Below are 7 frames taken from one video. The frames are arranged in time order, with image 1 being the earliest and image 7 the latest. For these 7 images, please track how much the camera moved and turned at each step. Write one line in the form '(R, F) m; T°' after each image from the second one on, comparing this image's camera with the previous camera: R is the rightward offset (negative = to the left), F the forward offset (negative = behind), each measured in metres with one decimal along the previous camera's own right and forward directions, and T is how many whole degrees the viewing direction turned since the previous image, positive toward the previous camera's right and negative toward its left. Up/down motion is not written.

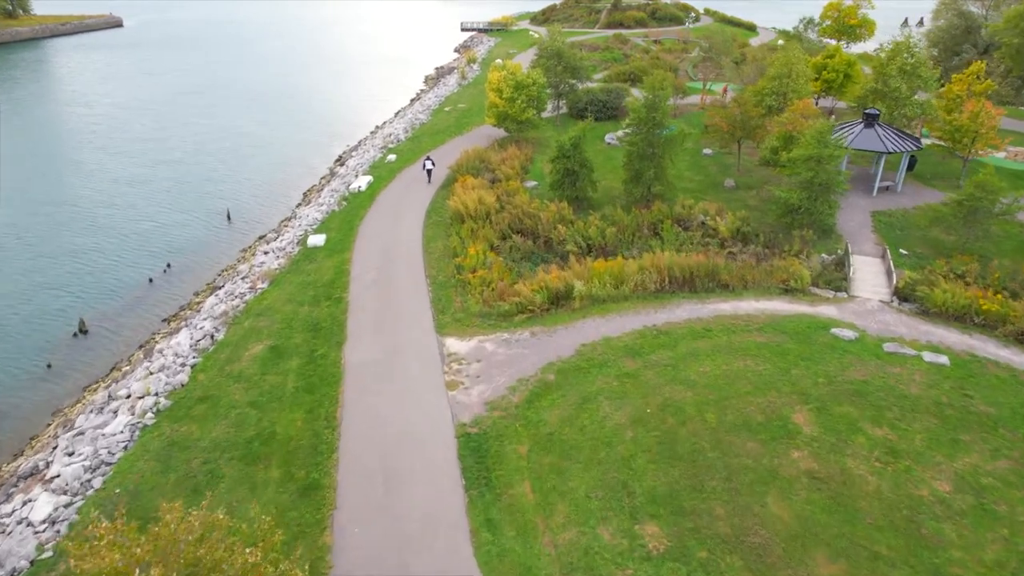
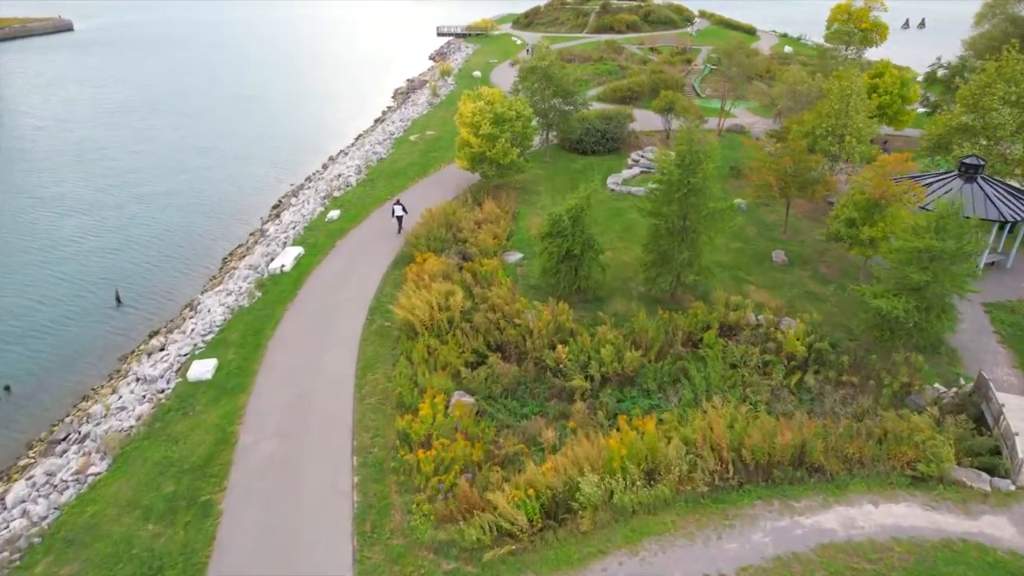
(+0.4, +8.7) m; +1°
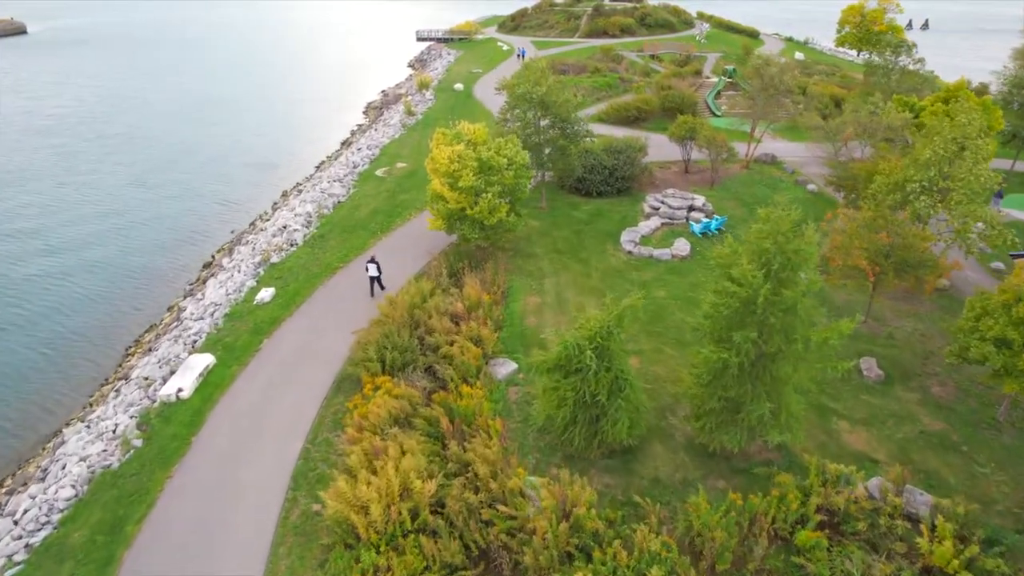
(0.0, +7.2) m; +1°
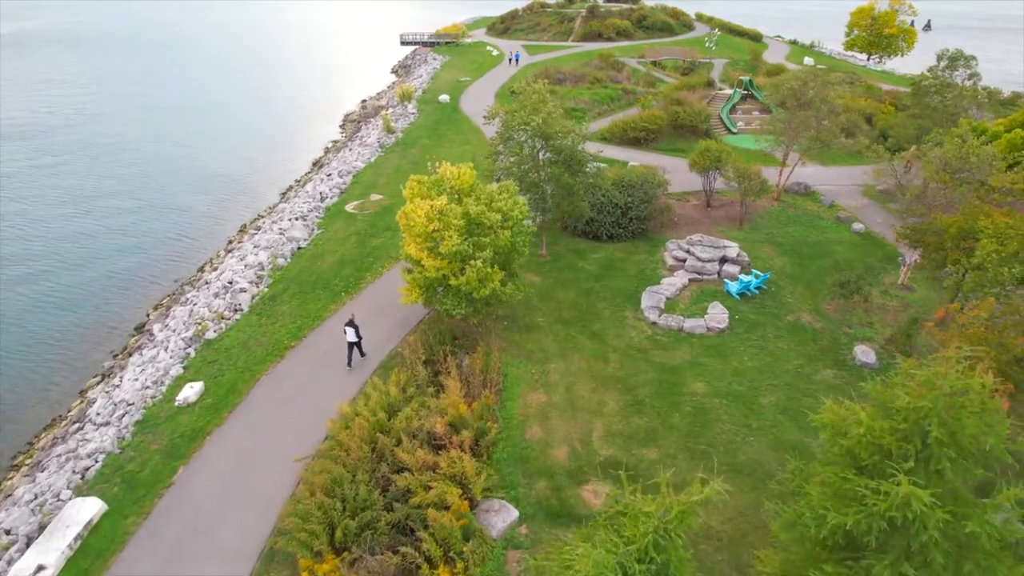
(-0.1, +5.1) m; +1°
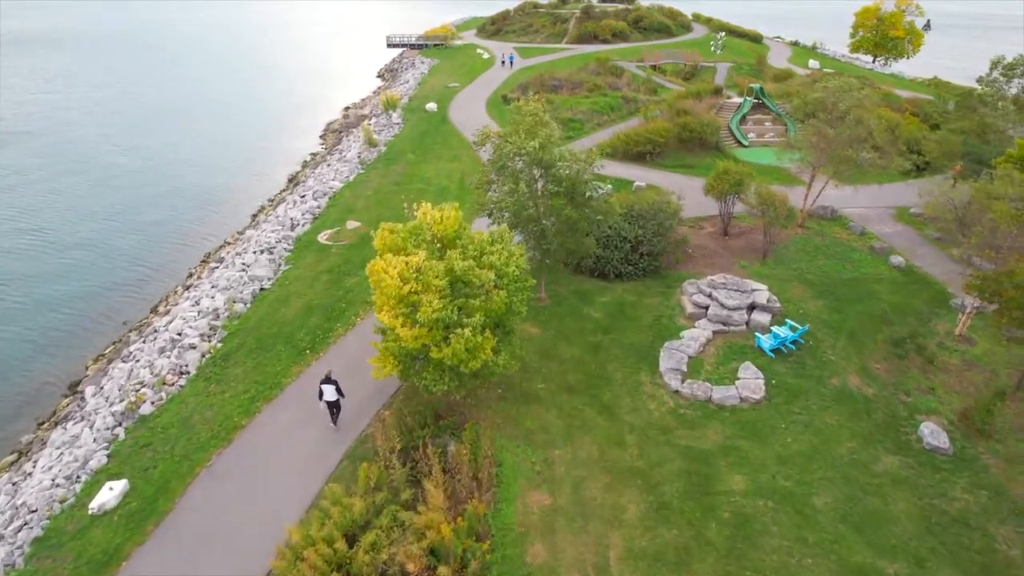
(0.0, +3.4) m; +1°
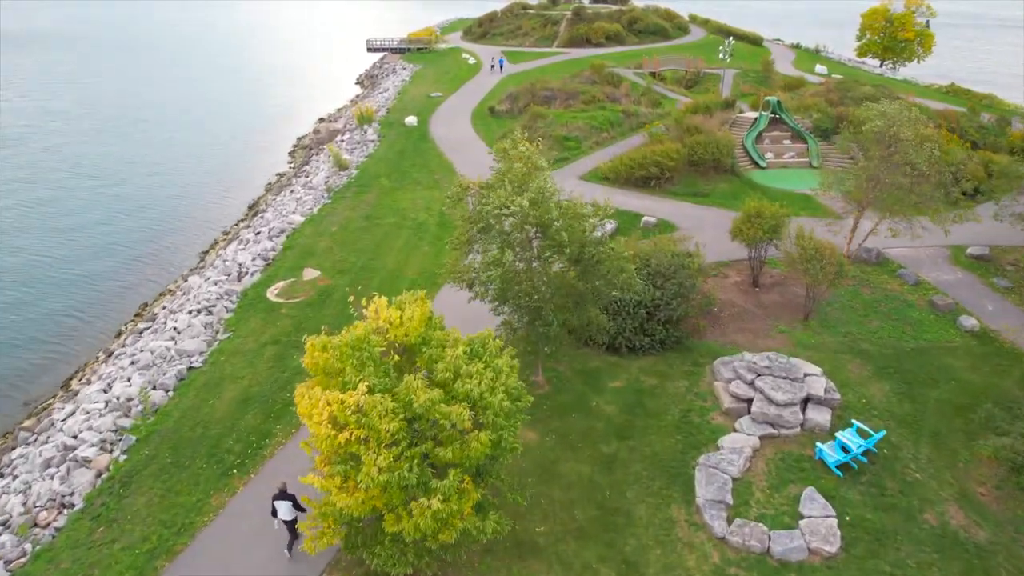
(+0.1, +4.5) m; +1°
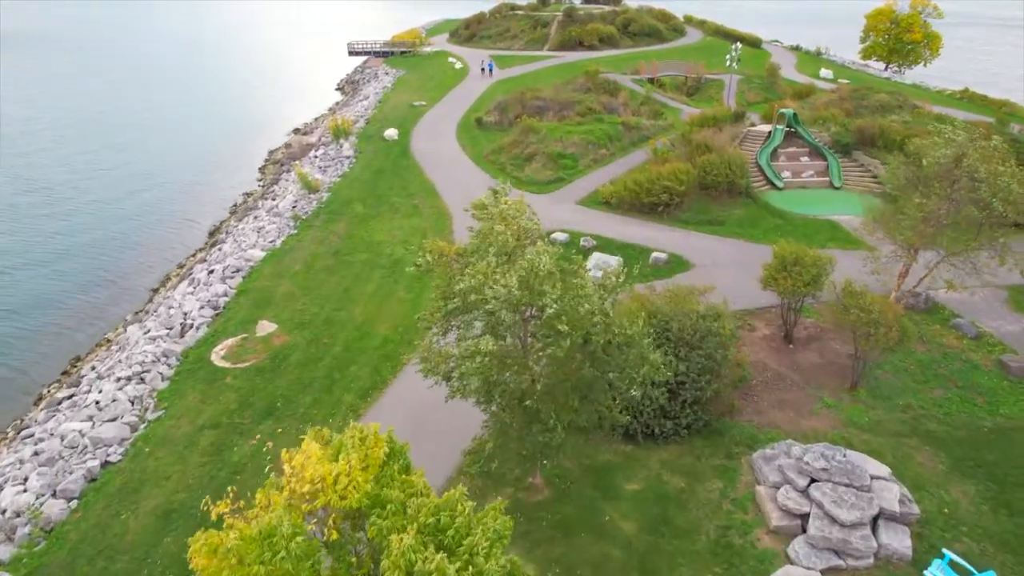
(0.0, +3.6) m; +1°
